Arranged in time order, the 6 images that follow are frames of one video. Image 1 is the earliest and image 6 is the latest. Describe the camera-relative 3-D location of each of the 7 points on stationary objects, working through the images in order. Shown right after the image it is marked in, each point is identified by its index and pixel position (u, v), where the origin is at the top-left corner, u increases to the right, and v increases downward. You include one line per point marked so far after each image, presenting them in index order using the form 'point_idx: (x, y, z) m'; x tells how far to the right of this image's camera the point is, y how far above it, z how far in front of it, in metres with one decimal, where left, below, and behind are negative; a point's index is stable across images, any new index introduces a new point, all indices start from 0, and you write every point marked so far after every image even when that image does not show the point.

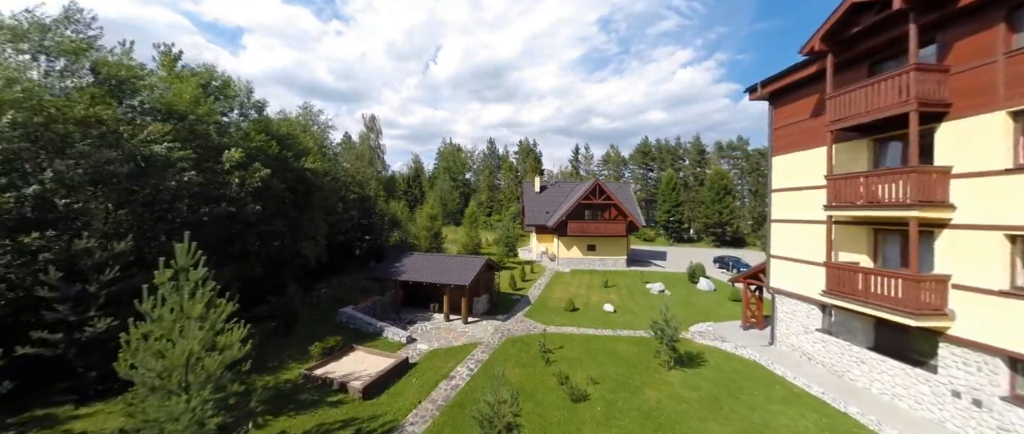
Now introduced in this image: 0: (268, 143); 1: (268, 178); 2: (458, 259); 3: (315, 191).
0: (-10.2, +3.1, +15.9) m
1: (-9.3, +1.3, +14.7) m
2: (-2.6, -2.0, +18.2) m
3: (-9.2, +1.1, +17.8) m
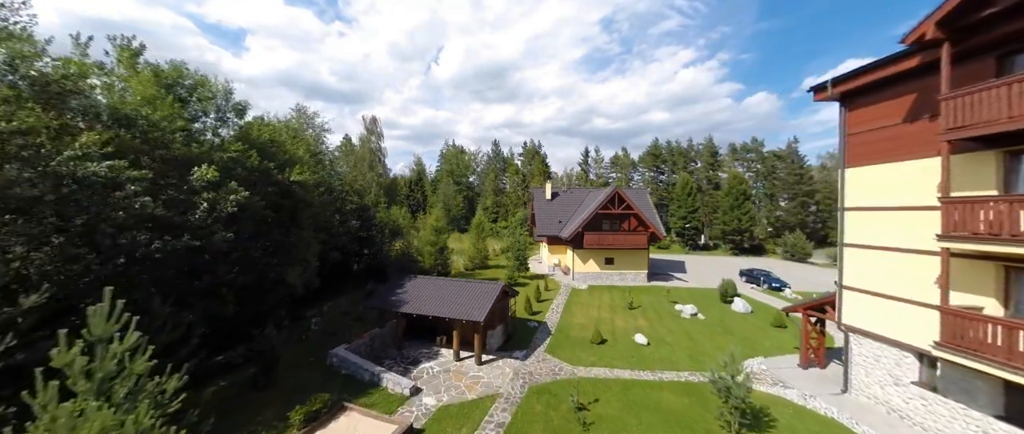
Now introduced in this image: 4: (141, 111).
0: (-9.4, +2.3, +13.5) m
1: (-8.5, +0.5, +12.3) m
2: (-1.8, -2.9, +15.8) m
3: (-8.4, +0.3, +15.4) m
4: (-10.2, +2.9, +10.5) m
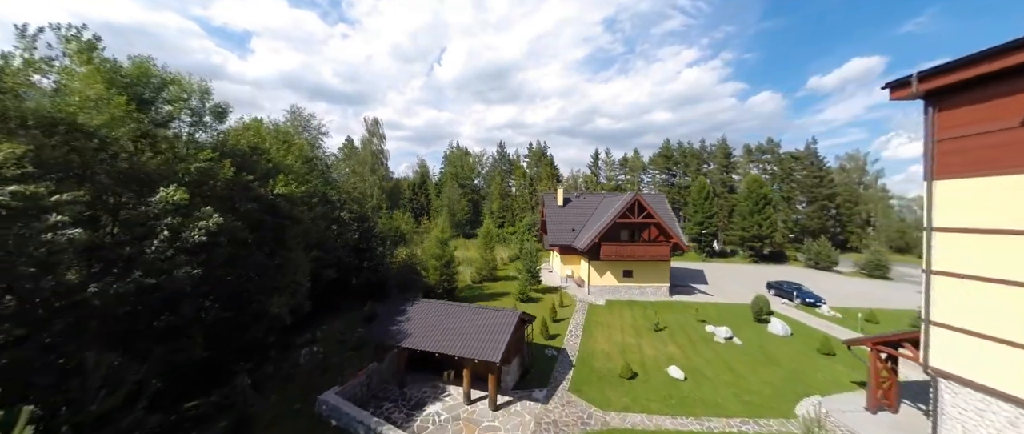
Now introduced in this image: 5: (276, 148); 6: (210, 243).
0: (-8.7, +1.6, +11.5) m
1: (-7.9, -0.1, +10.3) m
2: (-1.1, -3.5, +13.7) m
3: (-7.8, -0.3, +13.4) m
4: (-9.6, +2.3, +8.6) m
5: (-9.9, +2.9, +16.1) m
6: (-8.1, -0.6, +10.3) m
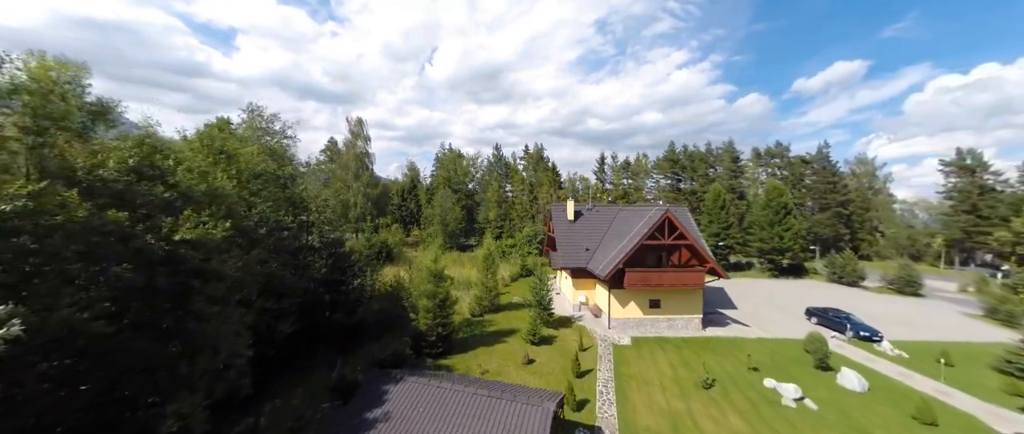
0: (-8.0, +0.4, +7.1) m
1: (-7.1, -1.3, +5.8) m
2: (-0.4, -4.7, +9.4) m
3: (-7.1, -1.5, +9.0) m
4: (-8.8, +1.1, +4.1) m
5: (-9.3, +1.7, +11.6) m
6: (-7.4, -1.8, +5.8) m
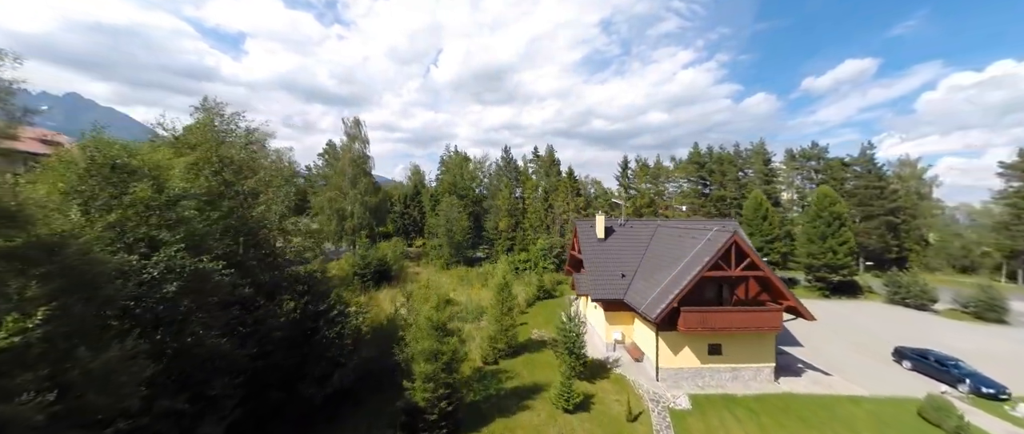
0: (-7.2, -0.6, +2.5) m
1: (-6.3, -2.4, +1.3) m
2: (+0.5, -5.7, +4.8) m
3: (-6.2, -2.6, +4.4) m
4: (-8.0, 0.0, -0.5) m
5: (-8.4, +0.6, +7.1) m
6: (-6.5, -2.9, +1.2) m
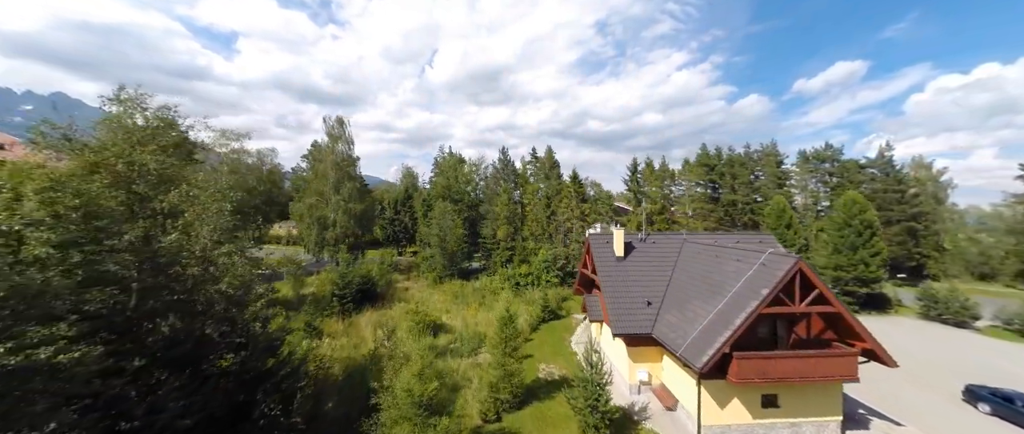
0: (-6.7, -1.4, -1.2) m
1: (-5.8, -3.2, -2.4) m
2: (+0.9, -6.5, +1.1) m
3: (-5.8, -3.4, +0.7) m
4: (-7.5, -0.8, -4.2) m
5: (-8.0, -0.1, +3.4) m
6: (-6.1, -3.7, -2.5) m
